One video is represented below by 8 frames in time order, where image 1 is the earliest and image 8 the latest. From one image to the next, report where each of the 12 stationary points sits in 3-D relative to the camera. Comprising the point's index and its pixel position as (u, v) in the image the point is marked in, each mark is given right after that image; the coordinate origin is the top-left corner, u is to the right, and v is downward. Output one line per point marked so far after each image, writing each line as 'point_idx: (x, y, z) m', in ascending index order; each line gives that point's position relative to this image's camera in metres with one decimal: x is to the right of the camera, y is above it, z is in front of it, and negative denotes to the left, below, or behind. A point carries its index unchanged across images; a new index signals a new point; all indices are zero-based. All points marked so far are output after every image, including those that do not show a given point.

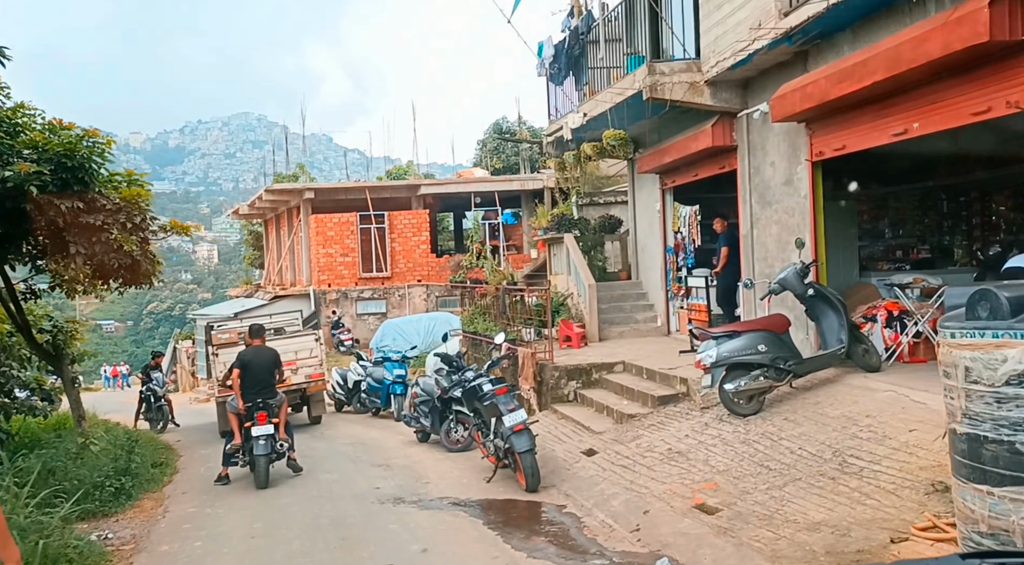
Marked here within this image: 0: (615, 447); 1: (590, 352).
0: (+0.9, -1.5, +8.7) m
1: (+1.0, -0.9, +12.6) m
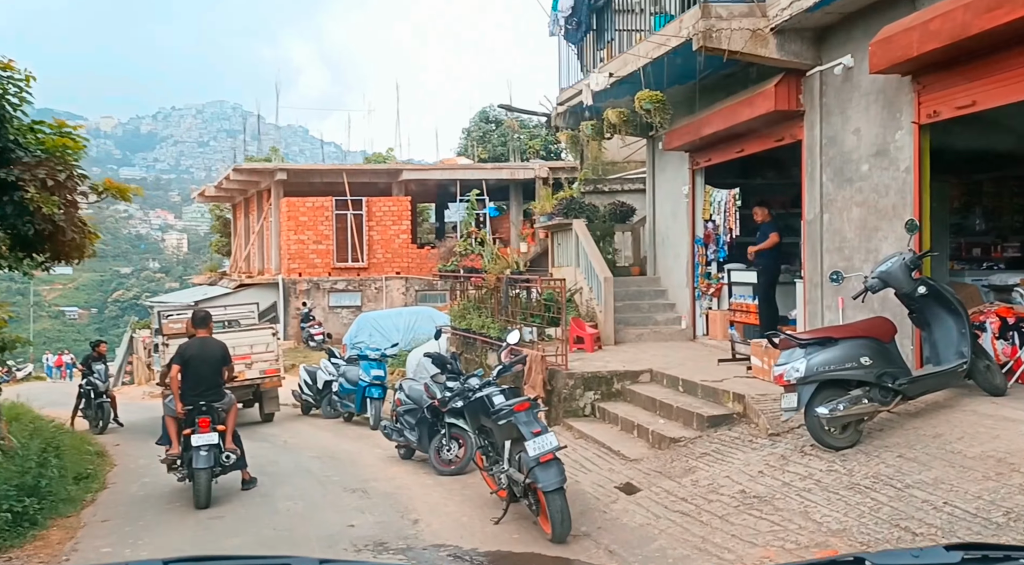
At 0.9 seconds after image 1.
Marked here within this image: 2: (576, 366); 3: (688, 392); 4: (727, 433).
0: (+1.0, -1.4, +6.8) m
1: (+1.1, -0.8, +10.7) m
2: (+0.7, -0.9, +10.0) m
3: (+1.6, -1.0, +8.8) m
4: (+1.7, -1.2, +7.5) m
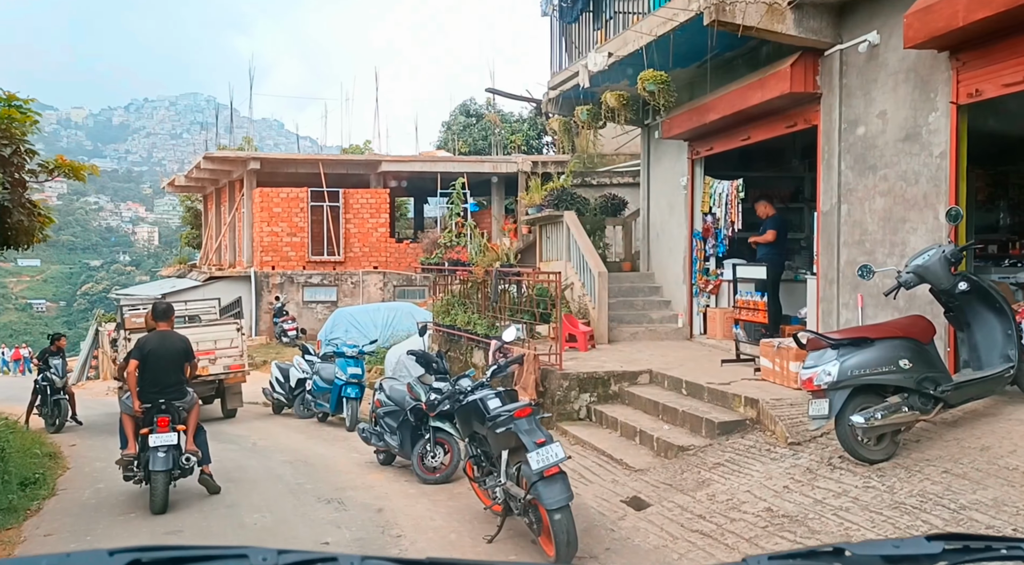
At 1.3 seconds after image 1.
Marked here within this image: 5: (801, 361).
0: (+1.0, -1.4, +6.1) m
1: (+0.9, -0.8, +10.0) m
2: (+0.6, -0.8, +9.4) m
3: (+1.5, -1.0, +8.2) m
4: (+1.6, -1.1, +6.8) m
5: (+2.2, -0.6, +7.5) m
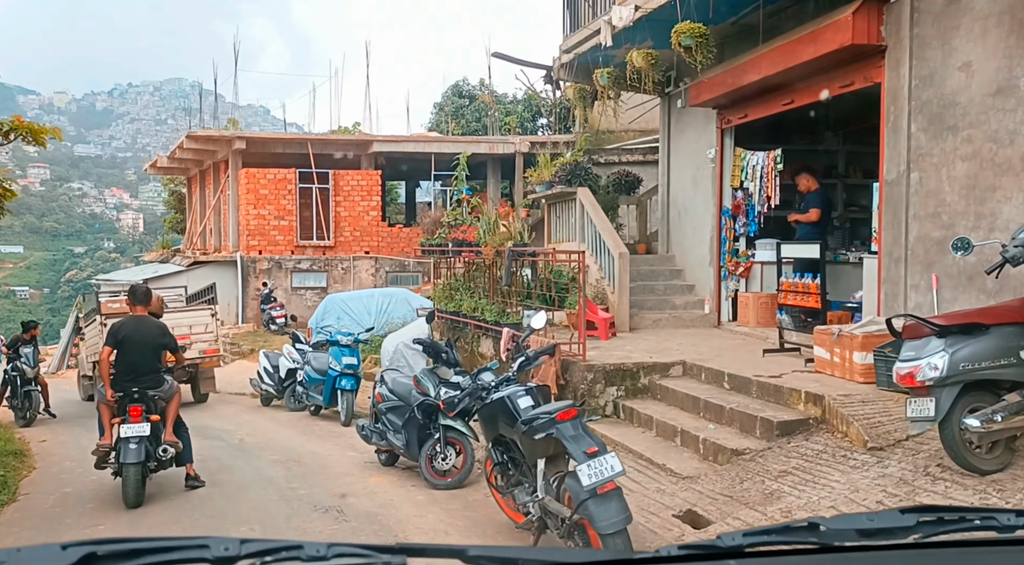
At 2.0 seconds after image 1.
0: (+1.2, -1.2, +5.2) m
1: (+1.1, -0.6, +9.0) m
2: (+0.7, -0.6, +8.4) m
3: (+1.7, -0.8, +7.2) m
4: (+1.8, -1.0, +5.9) m
5: (+2.4, -0.5, +6.6) m
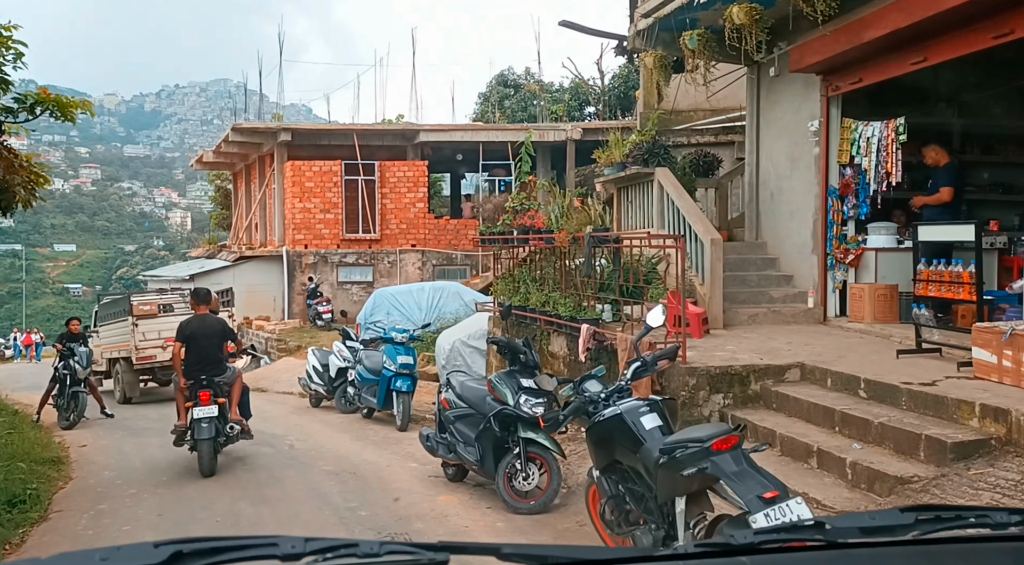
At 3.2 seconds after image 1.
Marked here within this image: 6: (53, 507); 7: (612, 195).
0: (+1.7, -1.2, +4.0) m
1: (+1.8, -0.5, +7.9) m
2: (+1.4, -0.6, +7.3) m
3: (+2.3, -0.7, +6.0) m
4: (+2.3, -0.9, +4.7) m
5: (+3.0, -0.4, +5.3) m
6: (-3.9, -1.9, +8.1) m
7: (+1.2, +1.0, +11.7) m
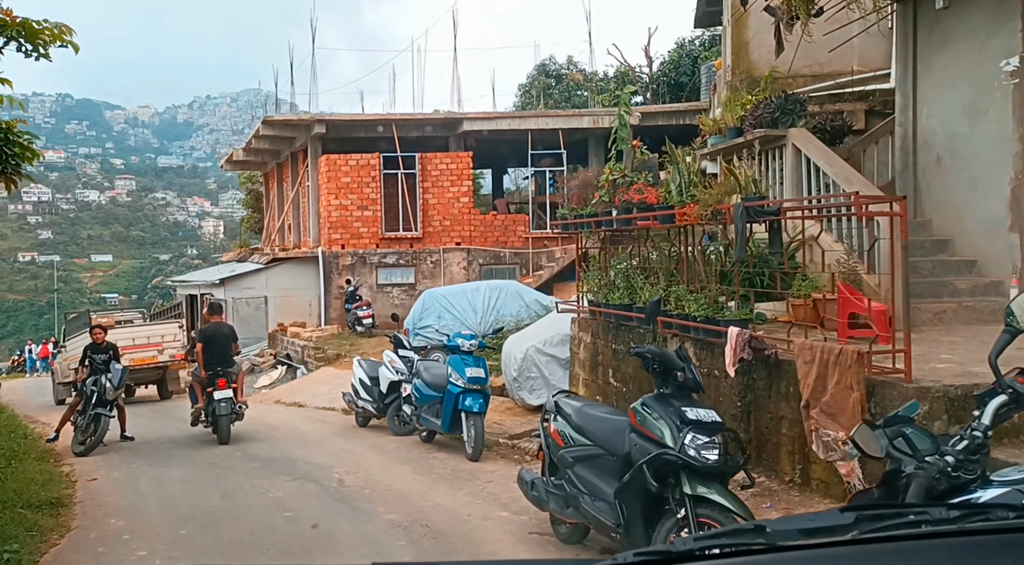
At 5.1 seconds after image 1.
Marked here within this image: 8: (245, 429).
0: (+2.4, -1.1, +1.9) m
1: (+2.5, -0.4, +5.8) m
2: (+2.1, -0.5, +5.2) m
3: (+3.0, -0.6, +3.9) m
4: (+3.0, -0.8, +2.6) m
5: (+3.7, -0.3, +3.2) m
6: (-3.1, -1.9, +6.2) m
7: (+2.1, +1.0, +9.6) m
8: (-3.7, -2.0, +13.3) m
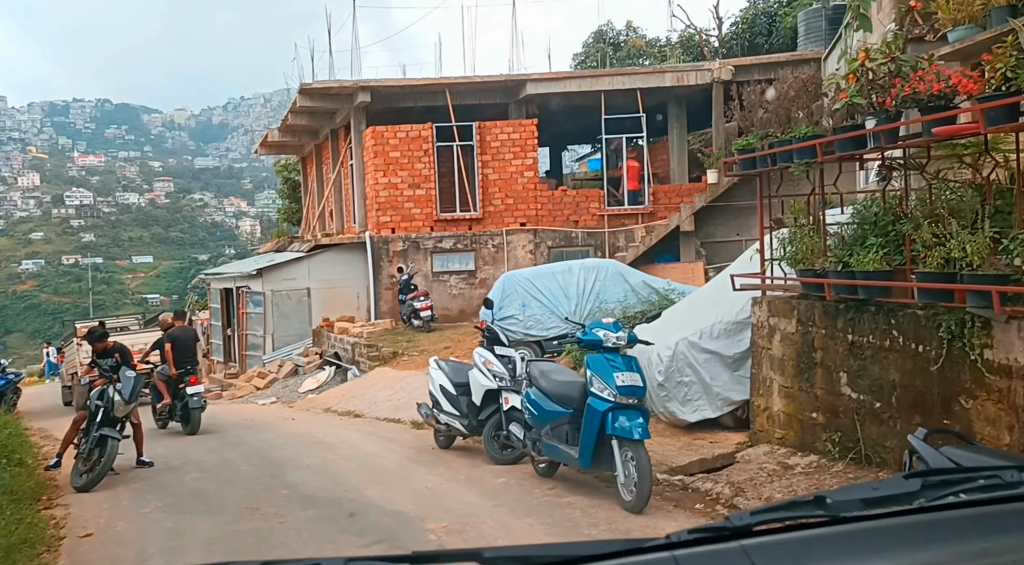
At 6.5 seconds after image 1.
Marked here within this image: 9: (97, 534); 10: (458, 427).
0: (+3.3, -0.8, -1.2) m
1: (+3.5, -0.2, +2.6) m
2: (+3.1, -0.2, +2.1) m
3: (+3.9, -0.4, +0.8) m
4: (+3.9, -0.6, -0.6) m
5: (+4.6, 0.0, 0.0) m
6: (-2.0, -1.8, +3.3) m
7: (+3.2, +1.3, +6.4) m
8: (-2.4, -1.8, +10.4) m
9: (-3.1, -1.9, +7.1) m
10: (-0.5, -1.3, +8.8) m
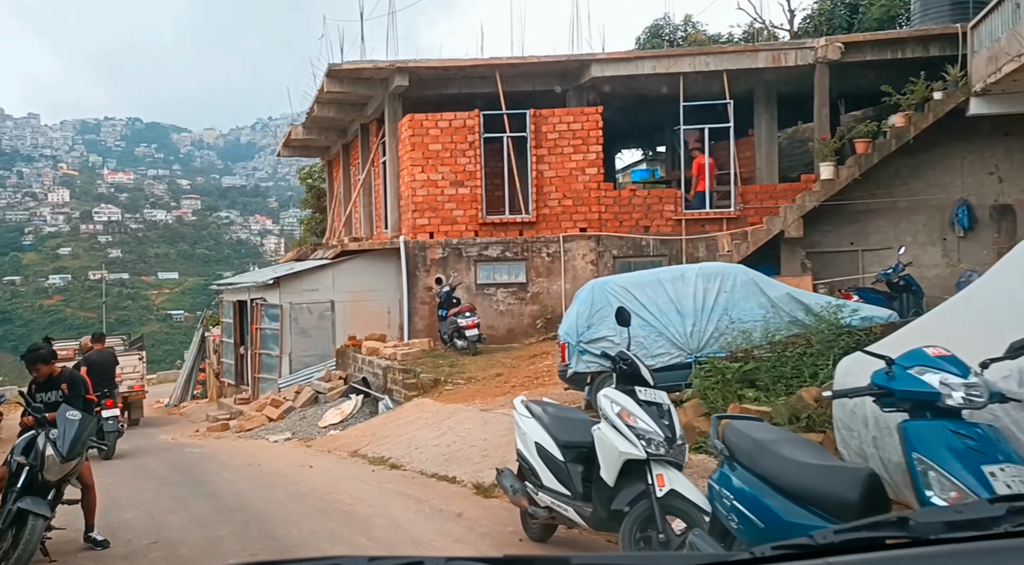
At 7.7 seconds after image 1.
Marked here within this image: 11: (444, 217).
0: (+3.9, -0.7, -4.7) m
1: (+4.3, -0.1, -0.8) m
2: (+3.8, -0.1, -1.4) m
3: (+4.6, -0.3, -2.7) m
4: (+4.6, -0.4, -4.0) m
5: (+5.2, +0.1, -3.5) m
6: (-1.3, -1.6, -0.1) m
7: (+4.0, +1.3, +3.0) m
8: (-1.5, -1.9, +7.0) m
9: (-2.3, -1.8, +3.8) m
10: (+0.3, -1.3, +5.4) m
11: (-0.8, +1.2, +14.9) m
